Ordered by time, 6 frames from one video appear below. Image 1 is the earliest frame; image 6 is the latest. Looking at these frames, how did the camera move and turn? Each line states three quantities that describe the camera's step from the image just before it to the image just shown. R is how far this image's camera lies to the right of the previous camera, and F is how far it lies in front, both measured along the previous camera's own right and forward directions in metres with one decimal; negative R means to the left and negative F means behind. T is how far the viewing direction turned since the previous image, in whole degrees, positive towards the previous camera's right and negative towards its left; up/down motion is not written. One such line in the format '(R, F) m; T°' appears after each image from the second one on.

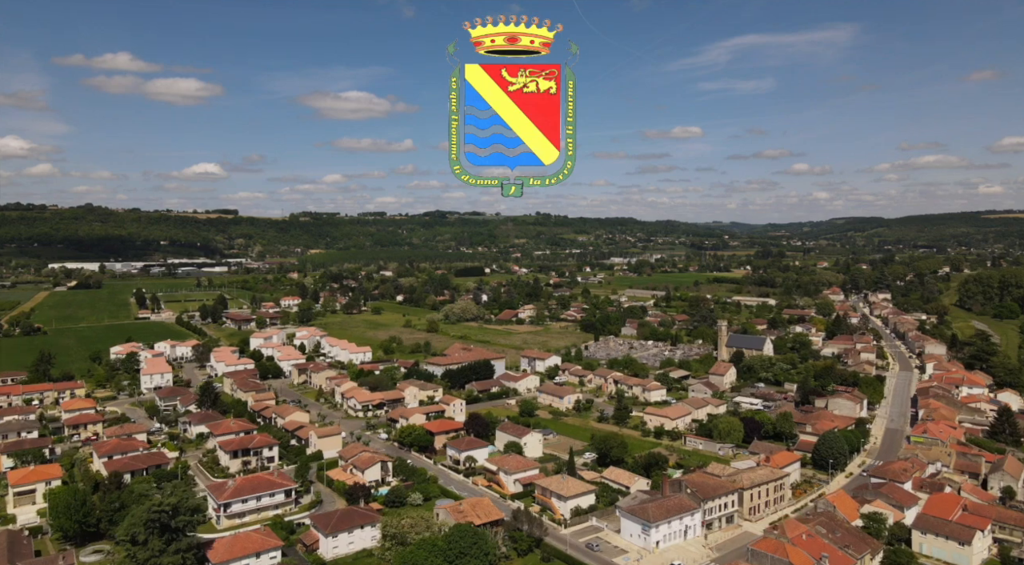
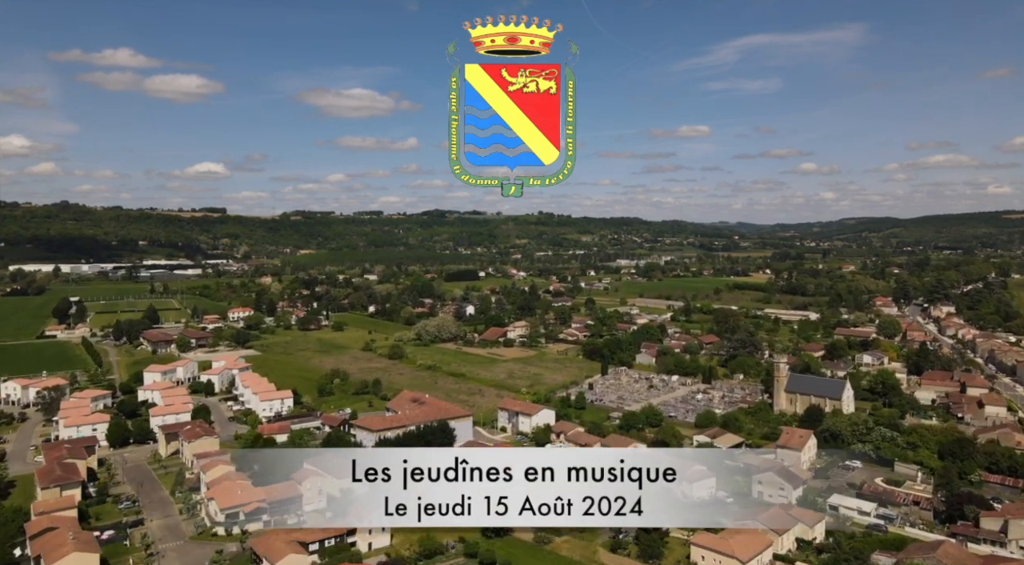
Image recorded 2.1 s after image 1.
(+0.5, +4.8) m; 0°
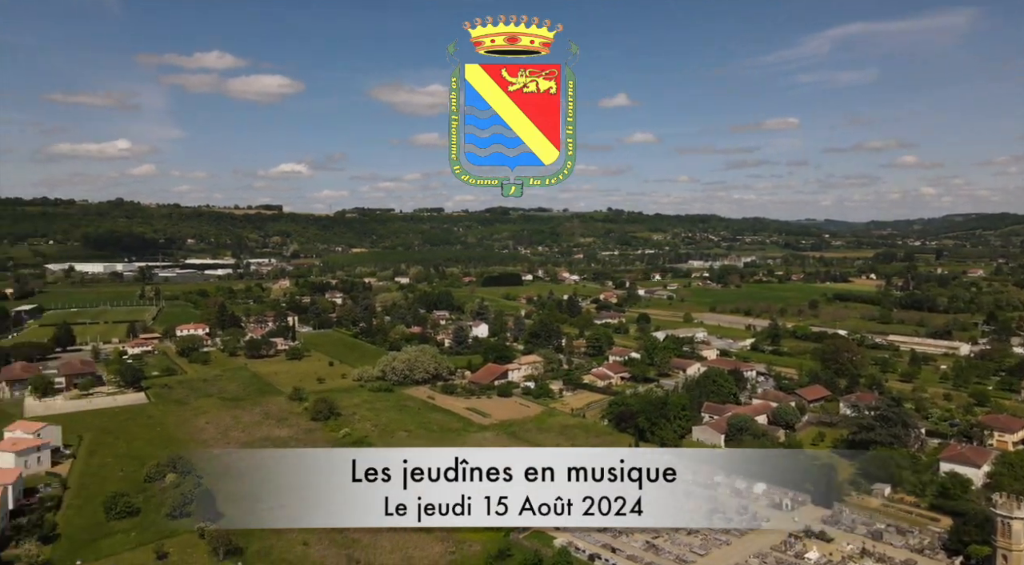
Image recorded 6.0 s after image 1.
(+1.4, +6.5) m; -6°
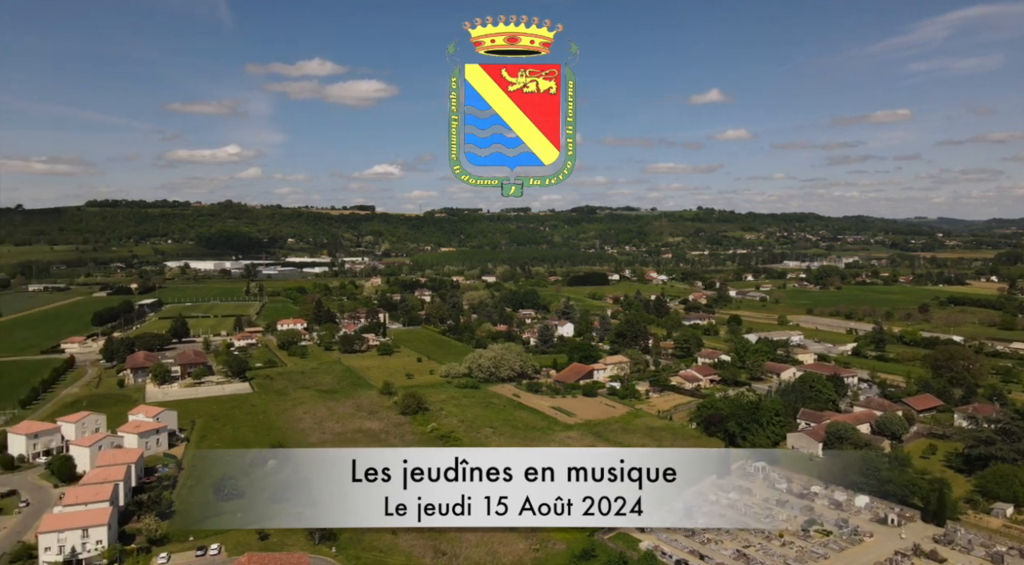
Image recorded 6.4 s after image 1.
(0.0, -0.1) m; -7°
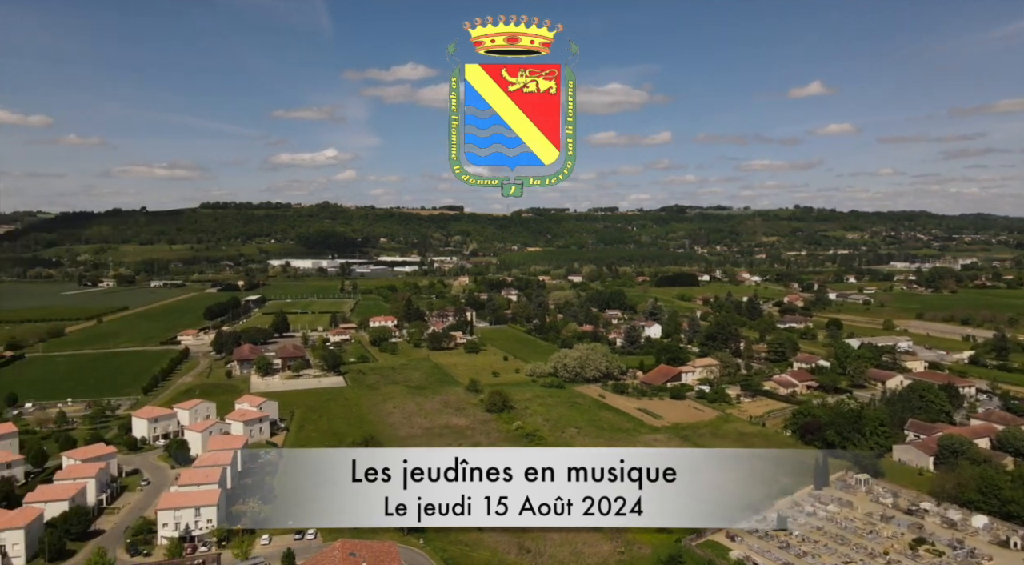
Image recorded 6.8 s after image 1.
(0.0, 0.0) m; -7°
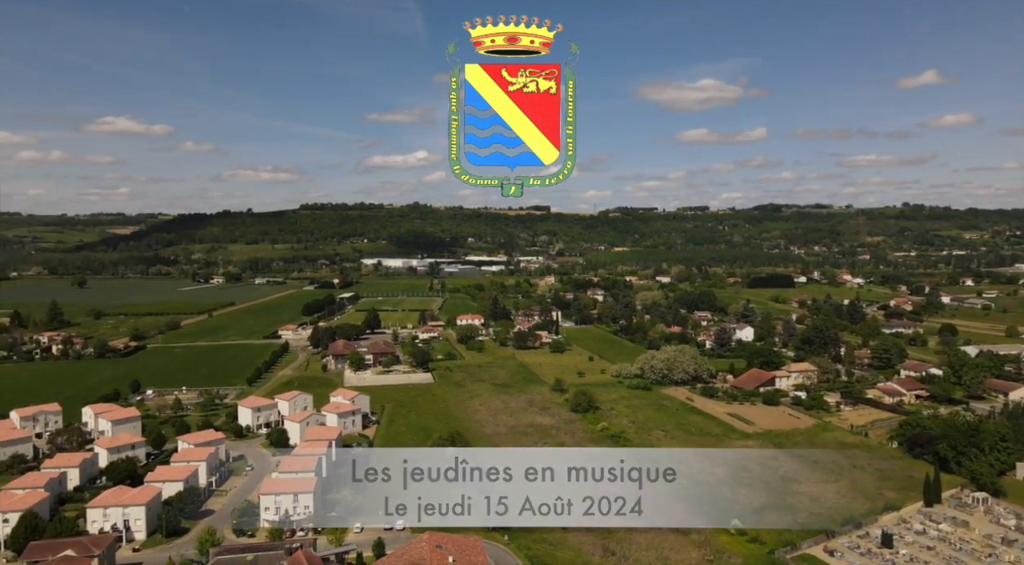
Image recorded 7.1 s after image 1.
(0.0, 0.0) m; -7°
